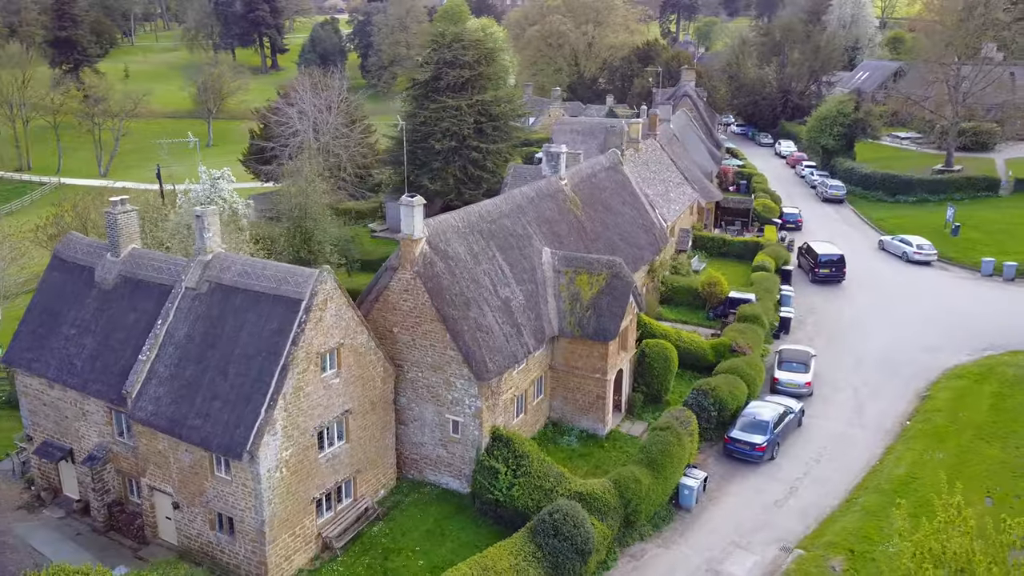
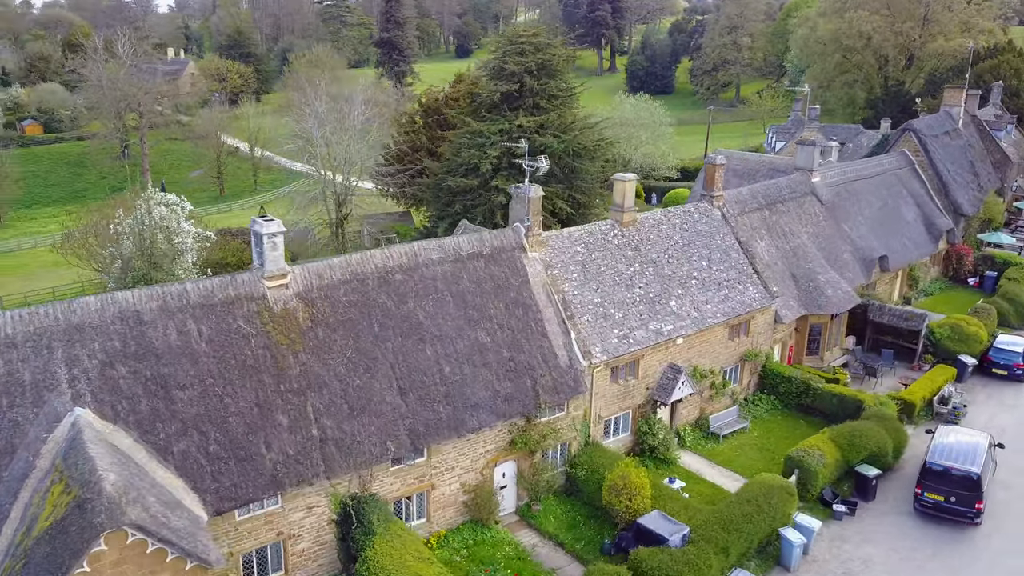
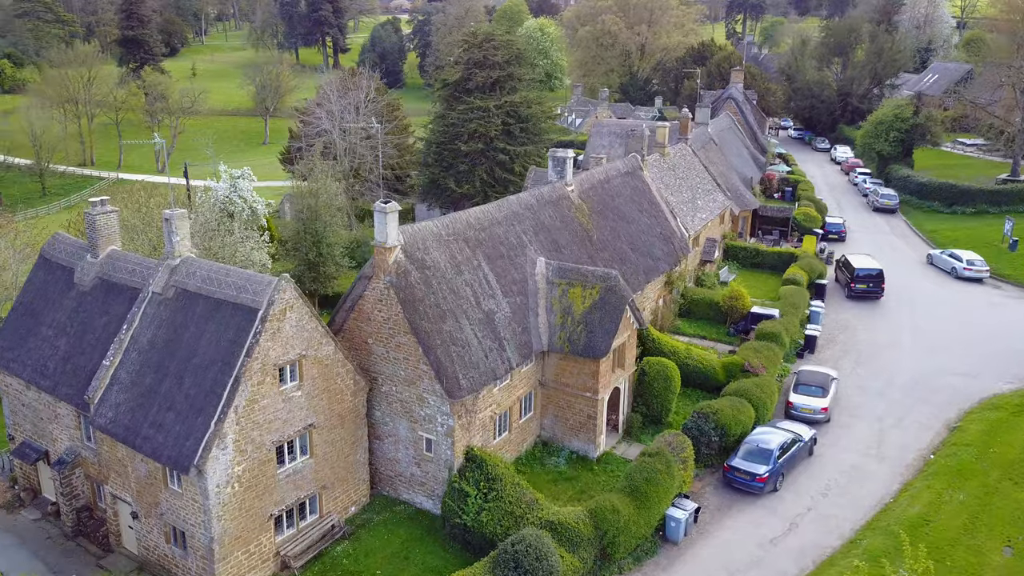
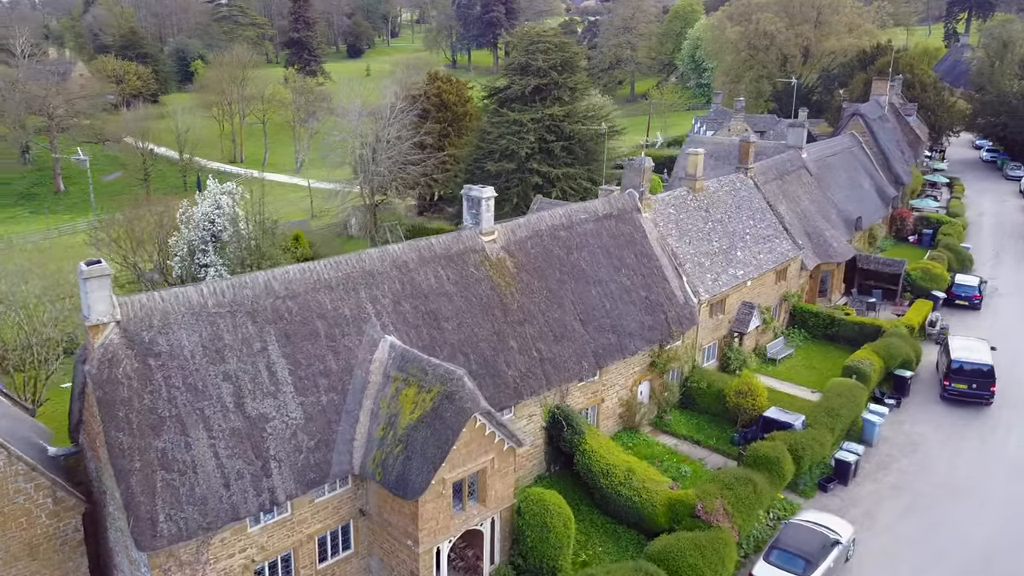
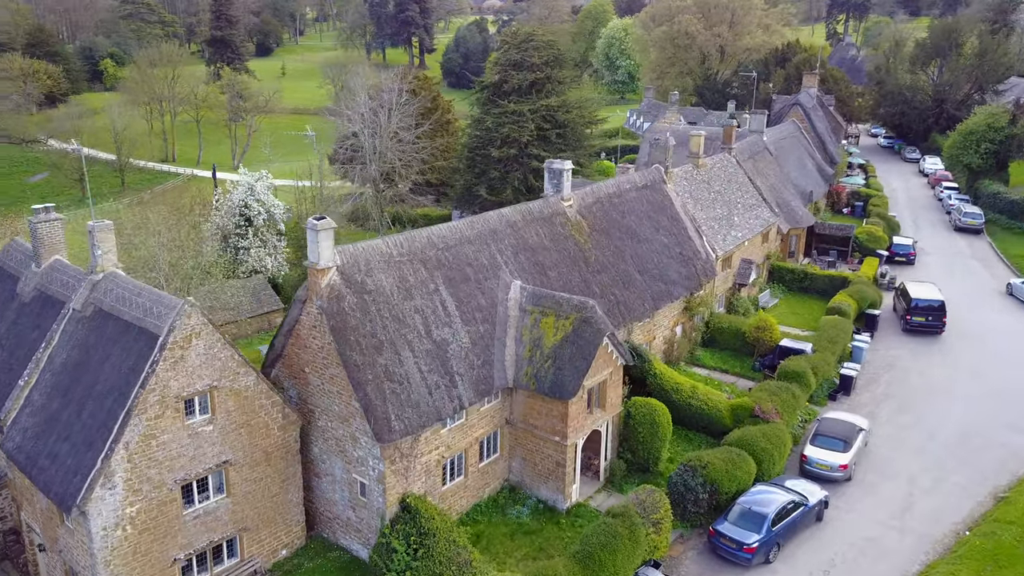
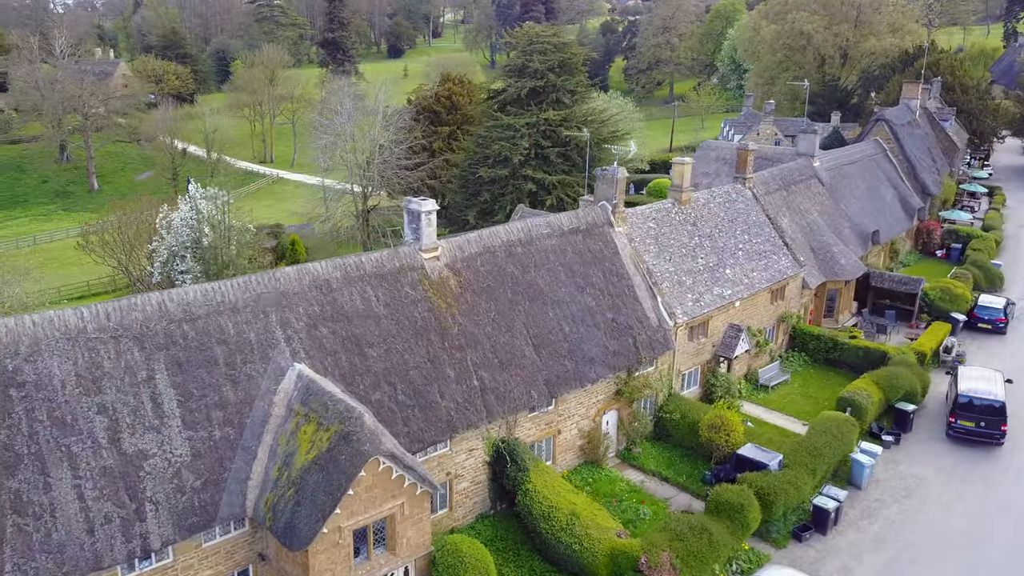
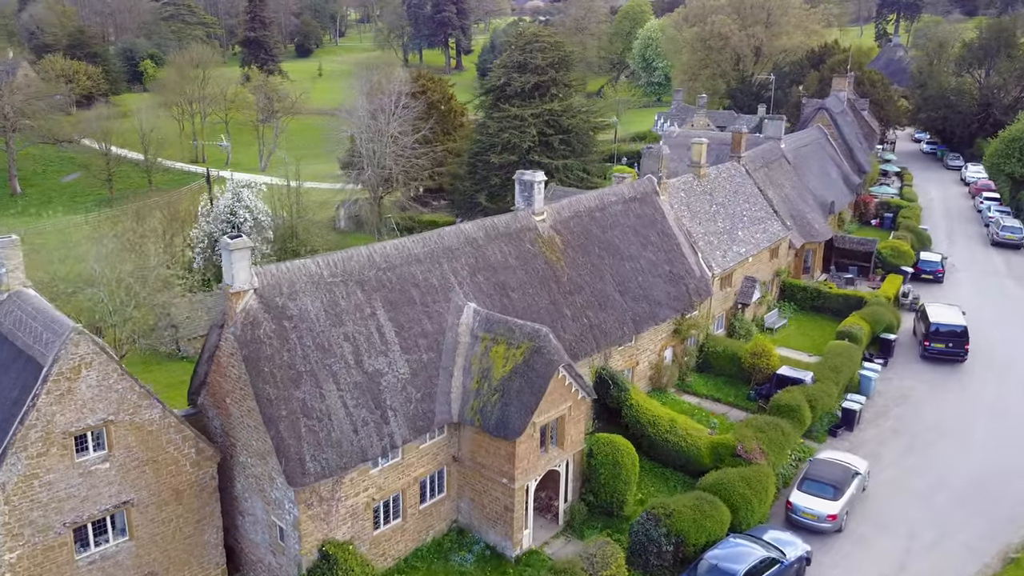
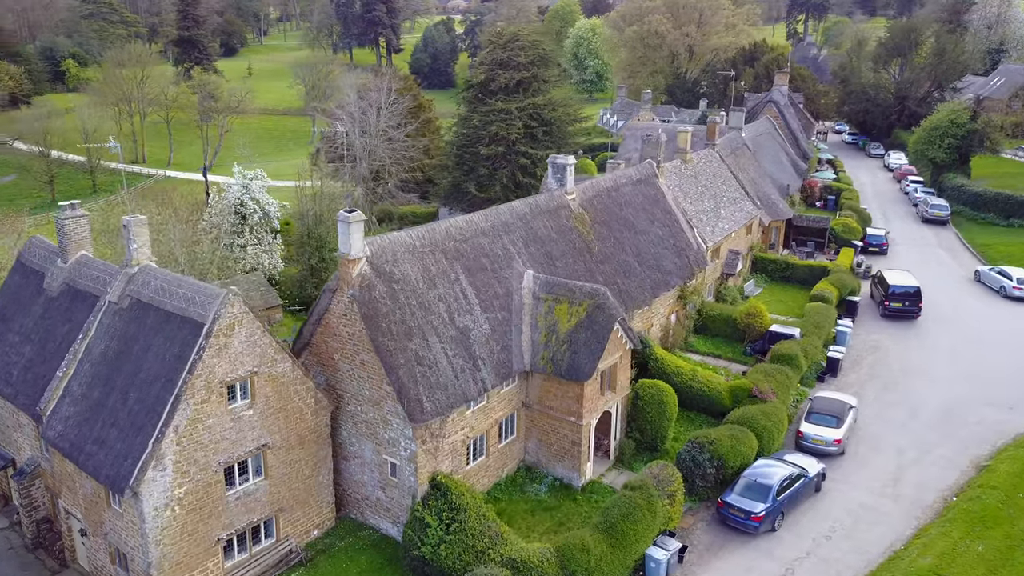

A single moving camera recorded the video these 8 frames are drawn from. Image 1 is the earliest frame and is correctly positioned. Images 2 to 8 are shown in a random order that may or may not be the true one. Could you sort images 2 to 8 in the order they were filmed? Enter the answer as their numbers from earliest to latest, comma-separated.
3, 8, 5, 7, 4, 6, 2
